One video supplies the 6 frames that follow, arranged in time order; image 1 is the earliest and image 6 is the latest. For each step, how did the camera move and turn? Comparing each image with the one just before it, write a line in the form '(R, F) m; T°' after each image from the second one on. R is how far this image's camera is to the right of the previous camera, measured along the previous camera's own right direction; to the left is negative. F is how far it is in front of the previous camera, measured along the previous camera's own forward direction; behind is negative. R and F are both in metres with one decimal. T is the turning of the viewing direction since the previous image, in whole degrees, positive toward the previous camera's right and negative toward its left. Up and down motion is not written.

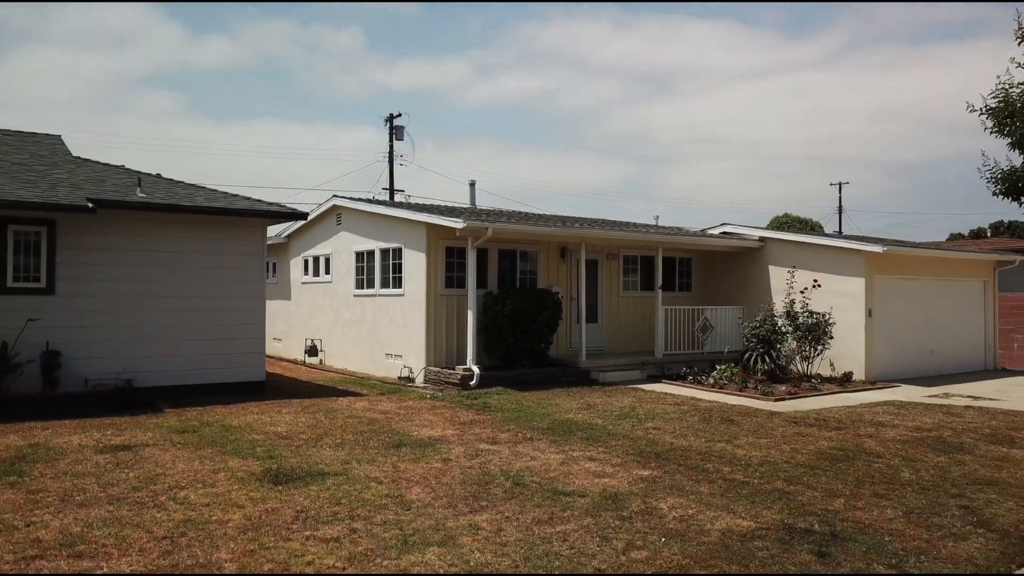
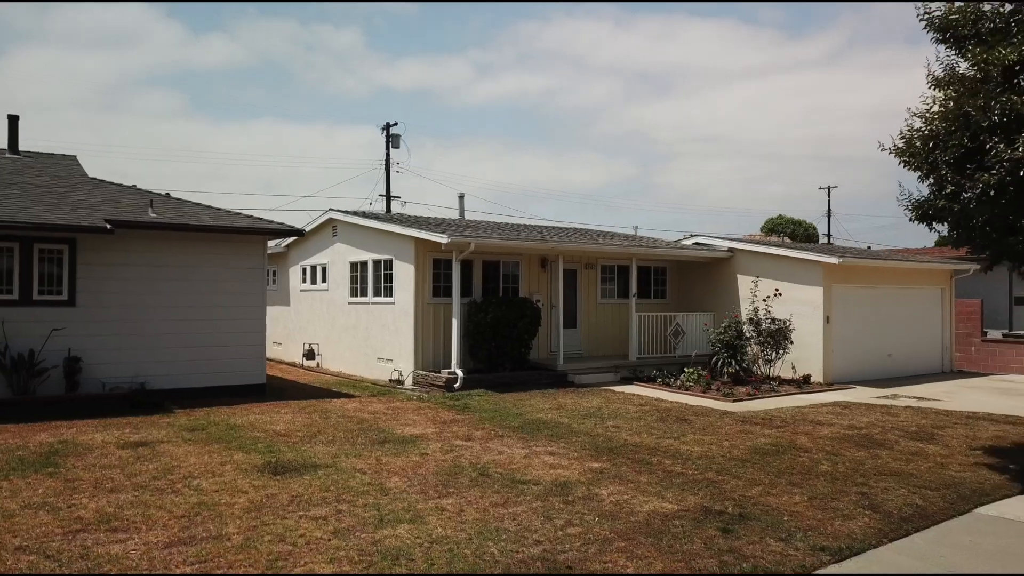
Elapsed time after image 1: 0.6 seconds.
(+0.2, -1.0) m; 0°
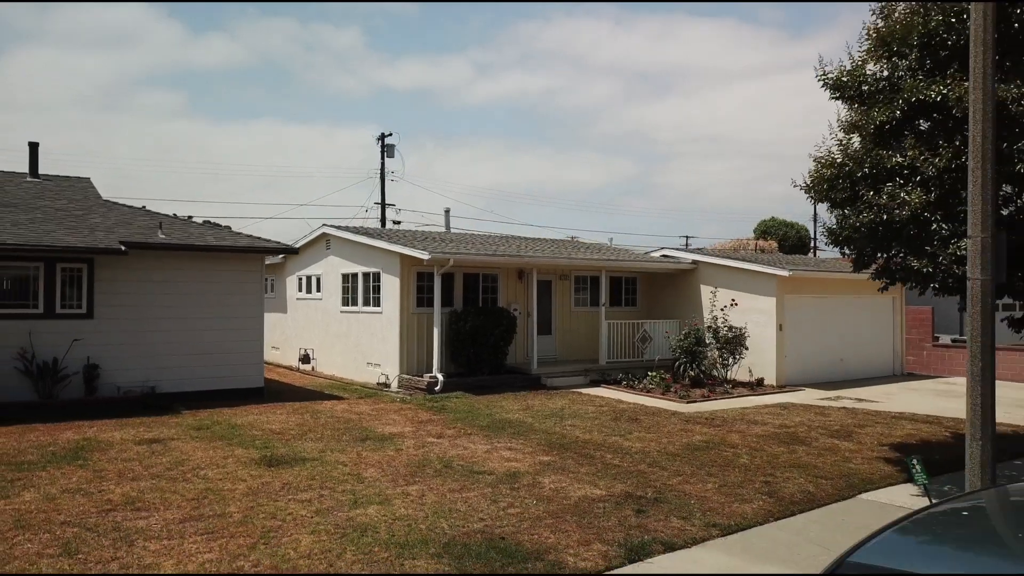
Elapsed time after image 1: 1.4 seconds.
(+0.3, -1.3) m; 0°
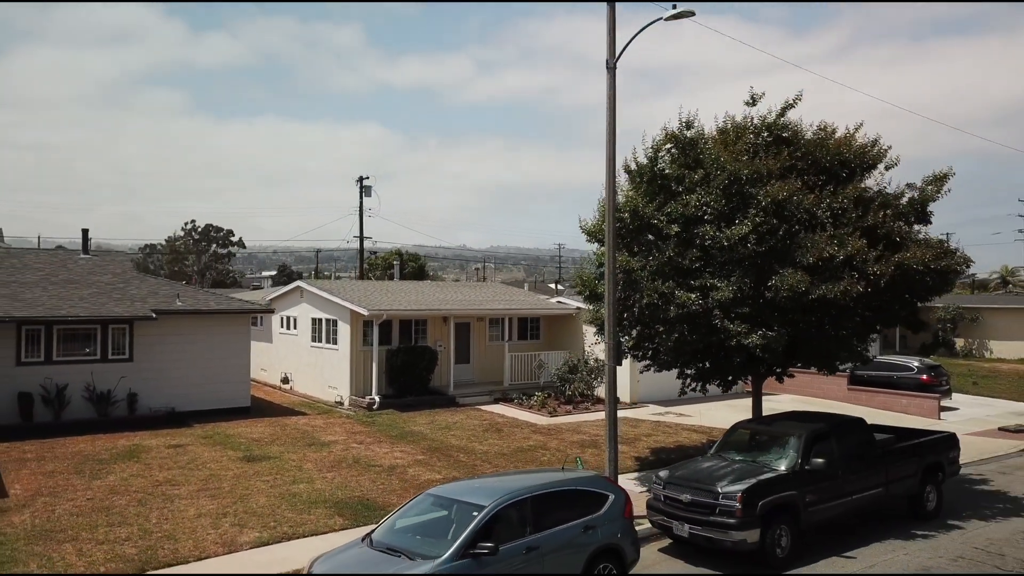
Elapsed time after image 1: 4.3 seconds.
(+1.5, -5.6) m; 0°
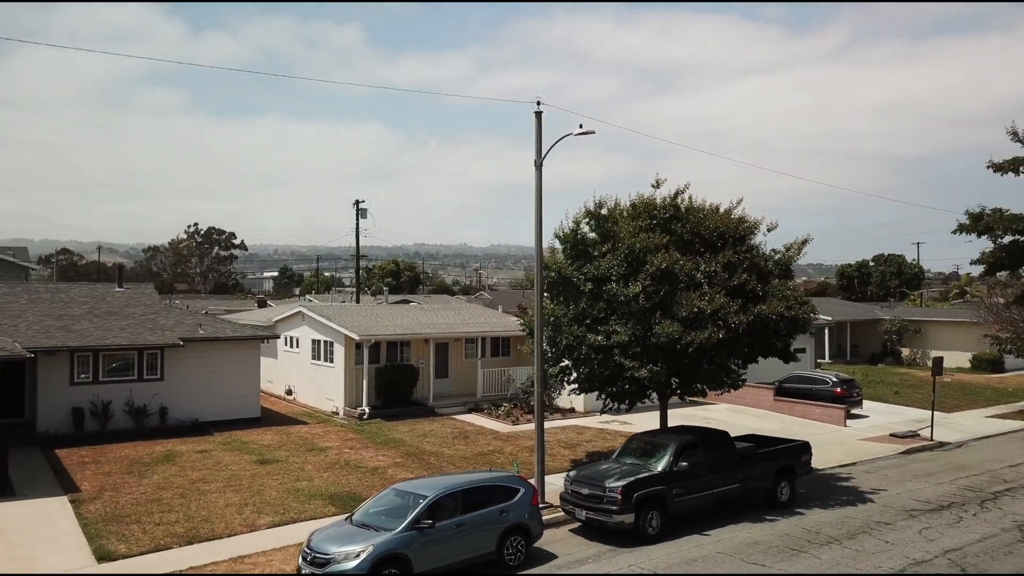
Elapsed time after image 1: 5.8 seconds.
(+0.7, -3.6) m; 0°
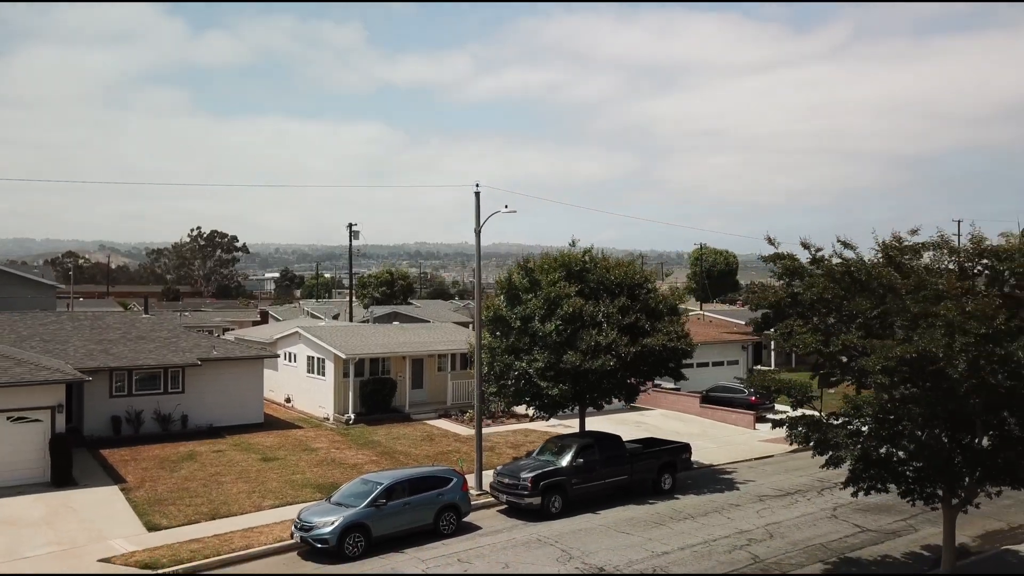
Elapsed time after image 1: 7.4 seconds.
(+1.0, -4.6) m; 0°
